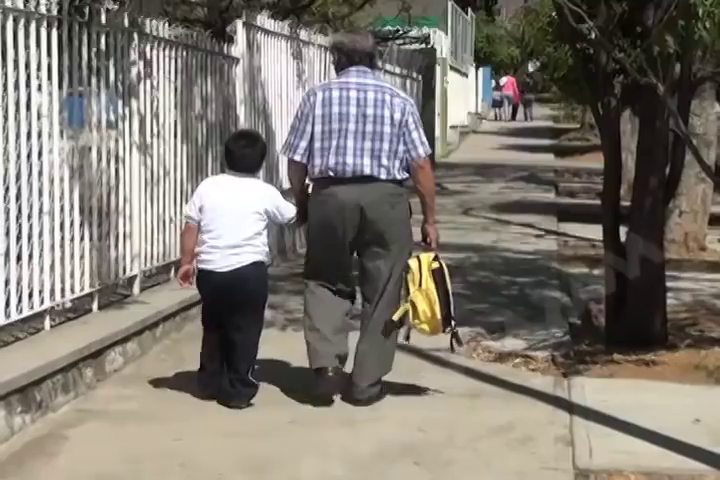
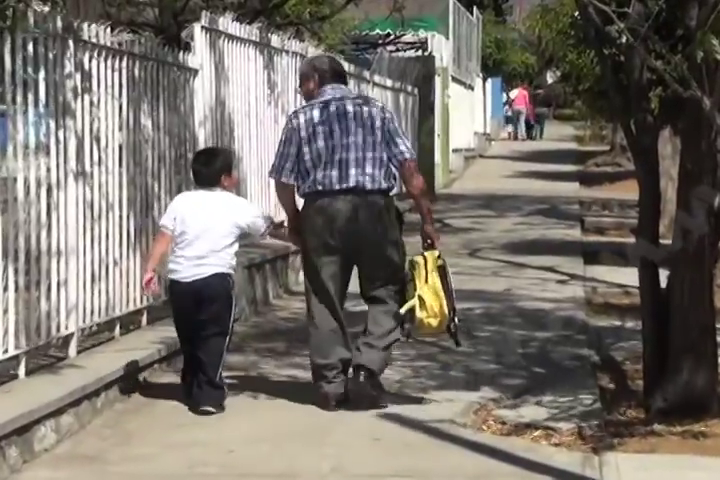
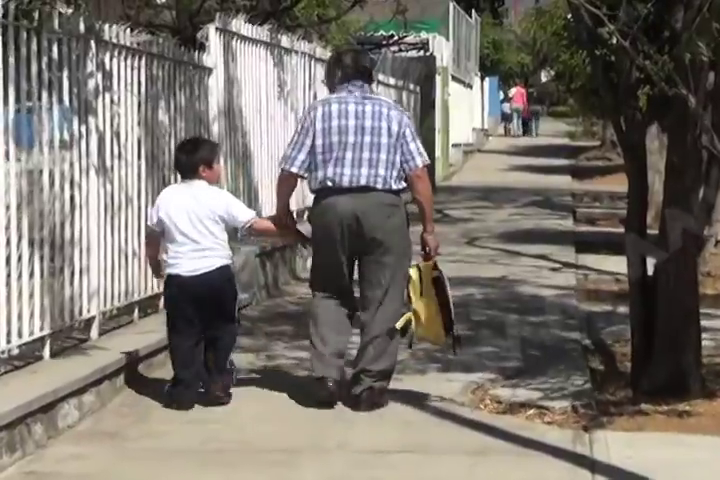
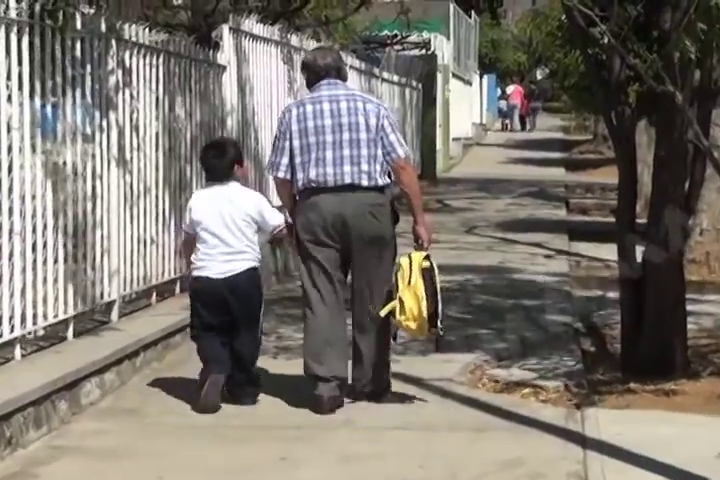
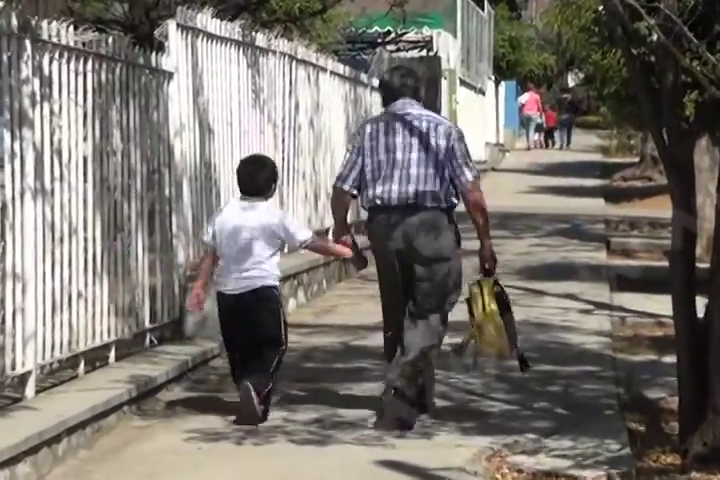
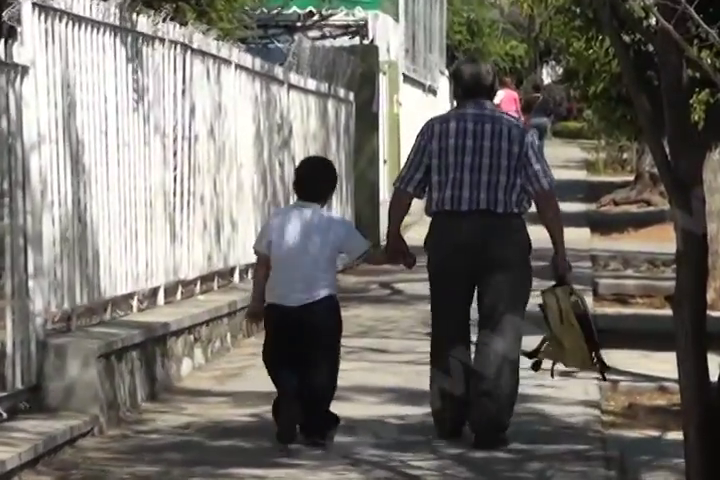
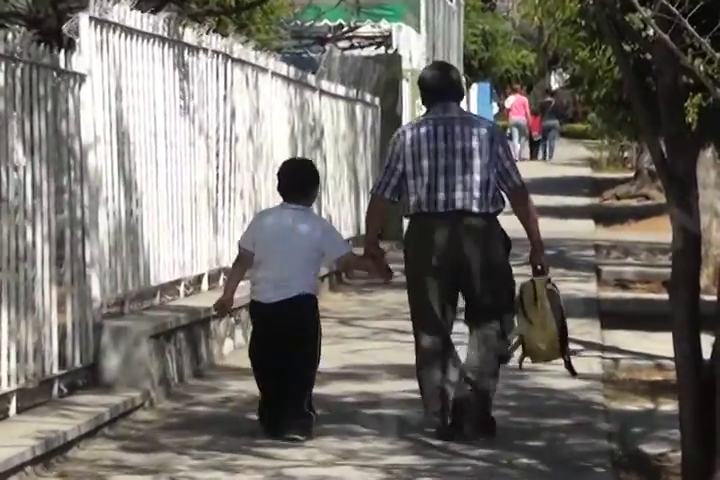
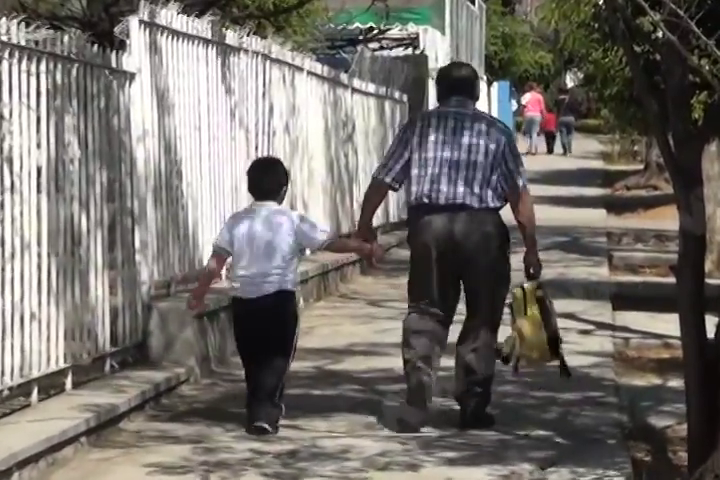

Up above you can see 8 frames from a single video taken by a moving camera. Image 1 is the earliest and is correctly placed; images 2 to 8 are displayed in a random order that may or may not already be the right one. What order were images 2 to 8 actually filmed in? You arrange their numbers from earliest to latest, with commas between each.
4, 3, 2, 5, 8, 7, 6
